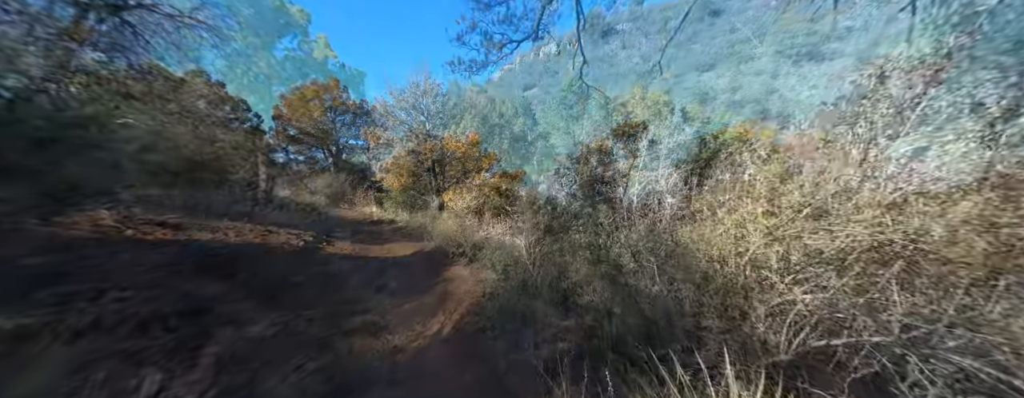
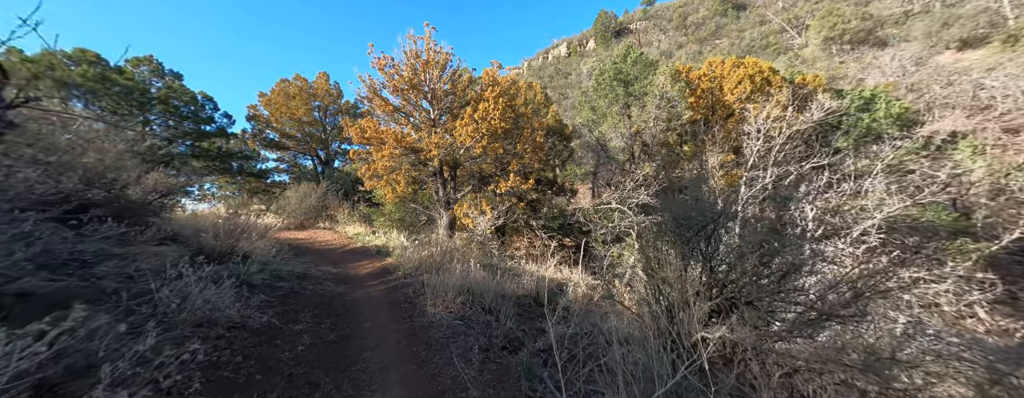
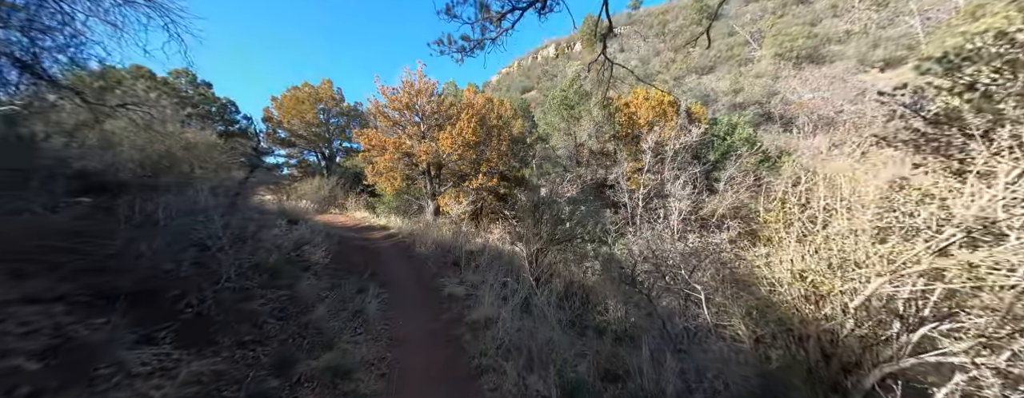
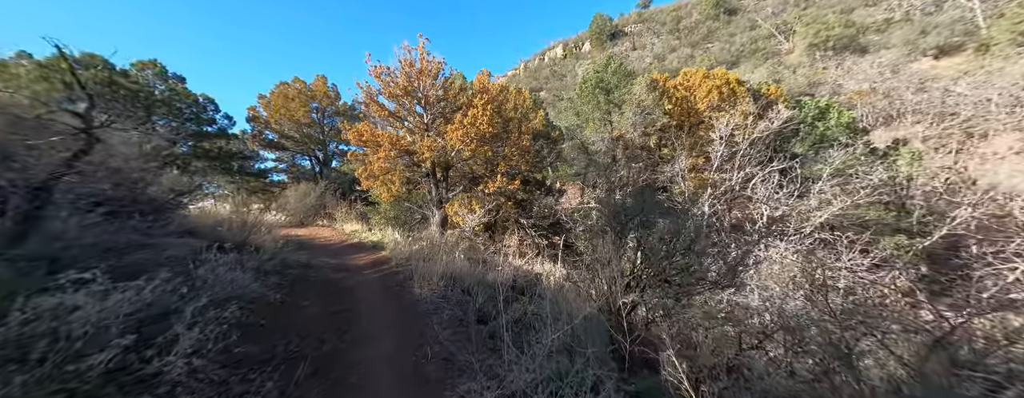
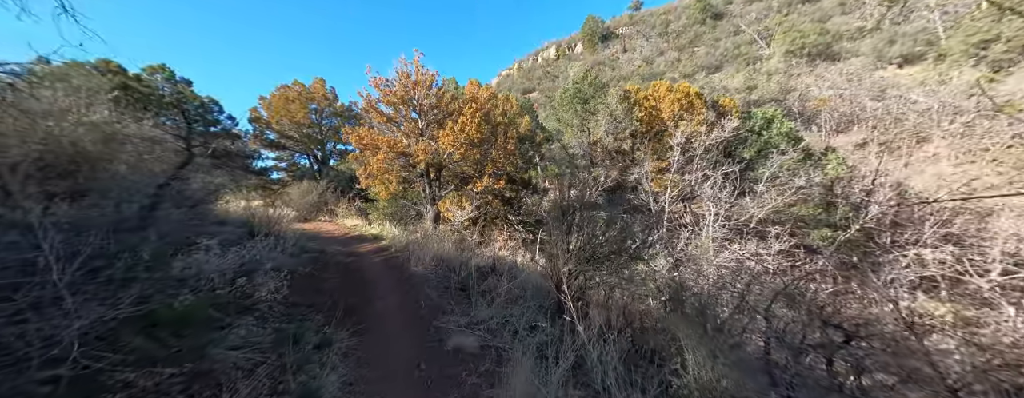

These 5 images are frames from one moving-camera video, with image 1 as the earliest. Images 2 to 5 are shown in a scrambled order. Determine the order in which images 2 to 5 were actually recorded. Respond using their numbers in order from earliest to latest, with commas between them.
3, 5, 4, 2
